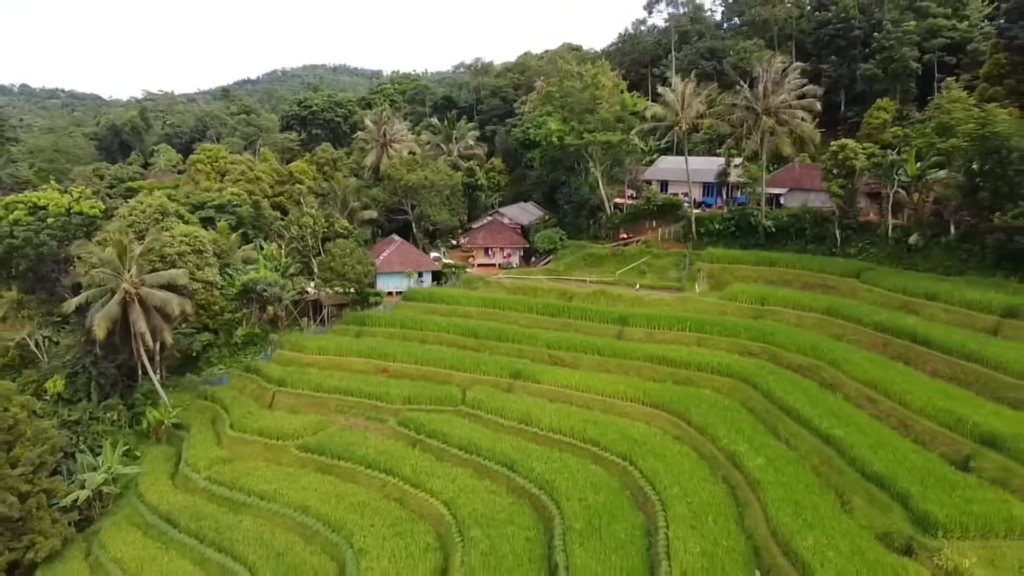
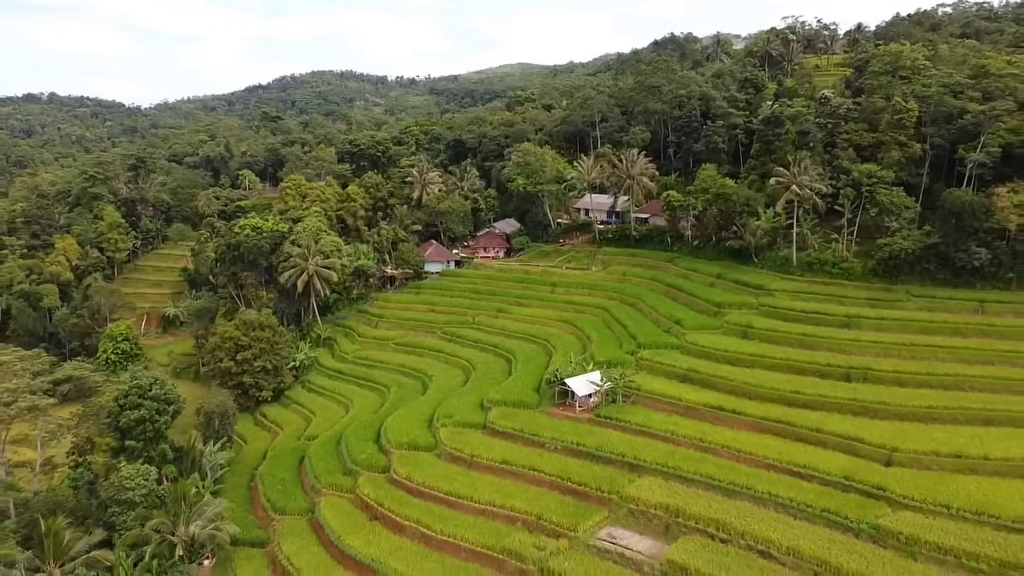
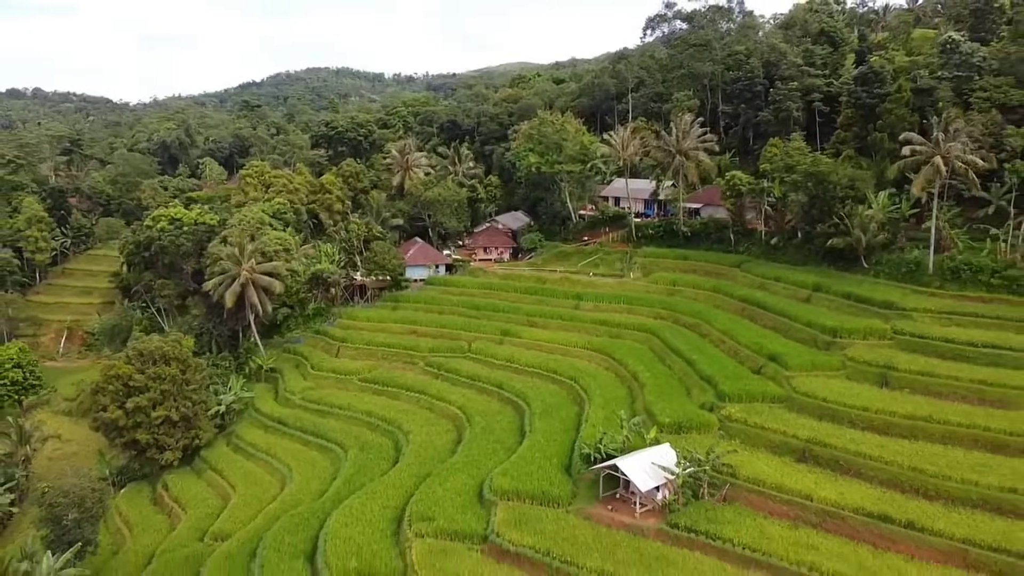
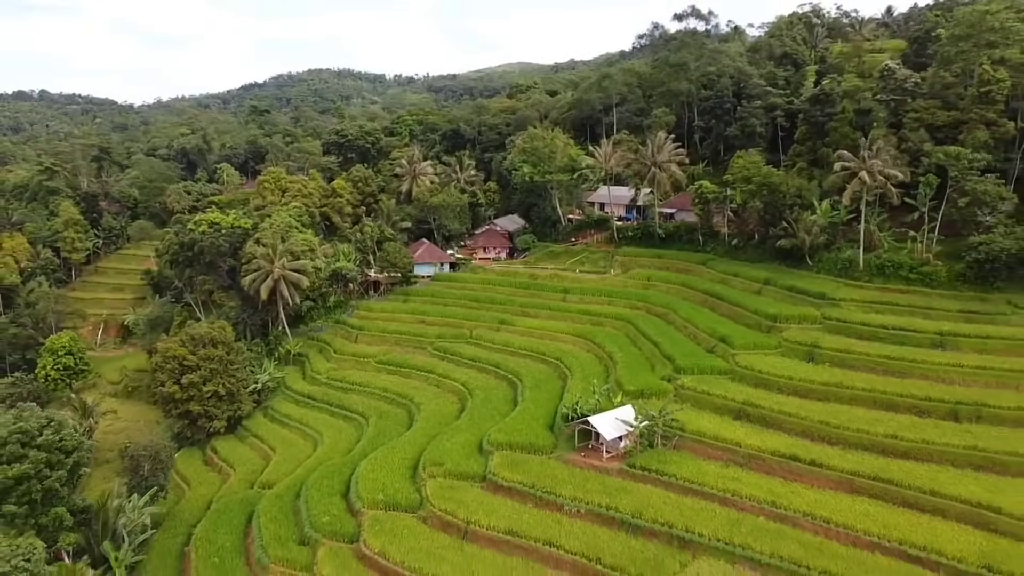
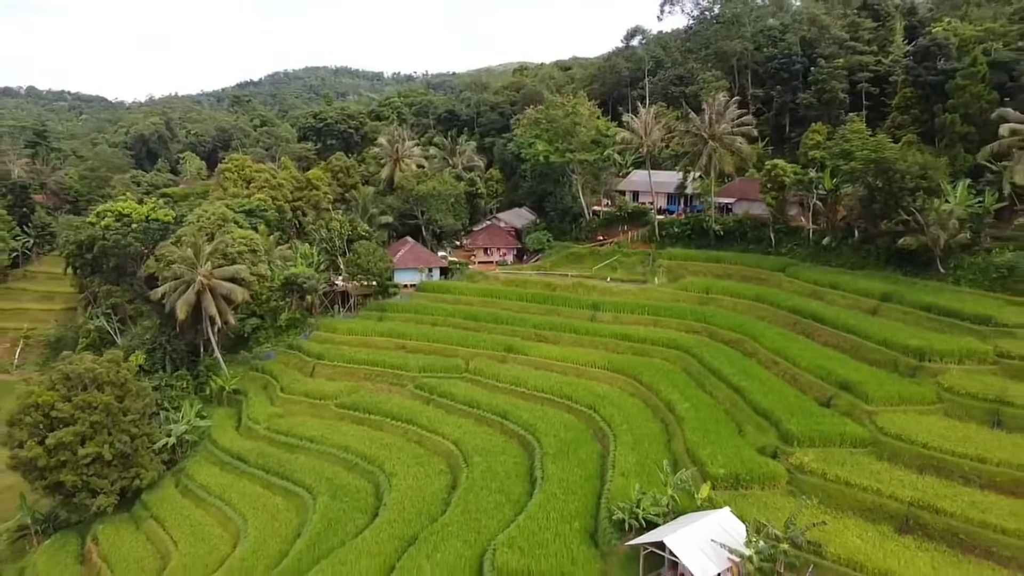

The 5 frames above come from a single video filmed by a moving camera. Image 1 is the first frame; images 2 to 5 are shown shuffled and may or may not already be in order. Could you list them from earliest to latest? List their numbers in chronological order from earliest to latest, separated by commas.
5, 3, 4, 2
